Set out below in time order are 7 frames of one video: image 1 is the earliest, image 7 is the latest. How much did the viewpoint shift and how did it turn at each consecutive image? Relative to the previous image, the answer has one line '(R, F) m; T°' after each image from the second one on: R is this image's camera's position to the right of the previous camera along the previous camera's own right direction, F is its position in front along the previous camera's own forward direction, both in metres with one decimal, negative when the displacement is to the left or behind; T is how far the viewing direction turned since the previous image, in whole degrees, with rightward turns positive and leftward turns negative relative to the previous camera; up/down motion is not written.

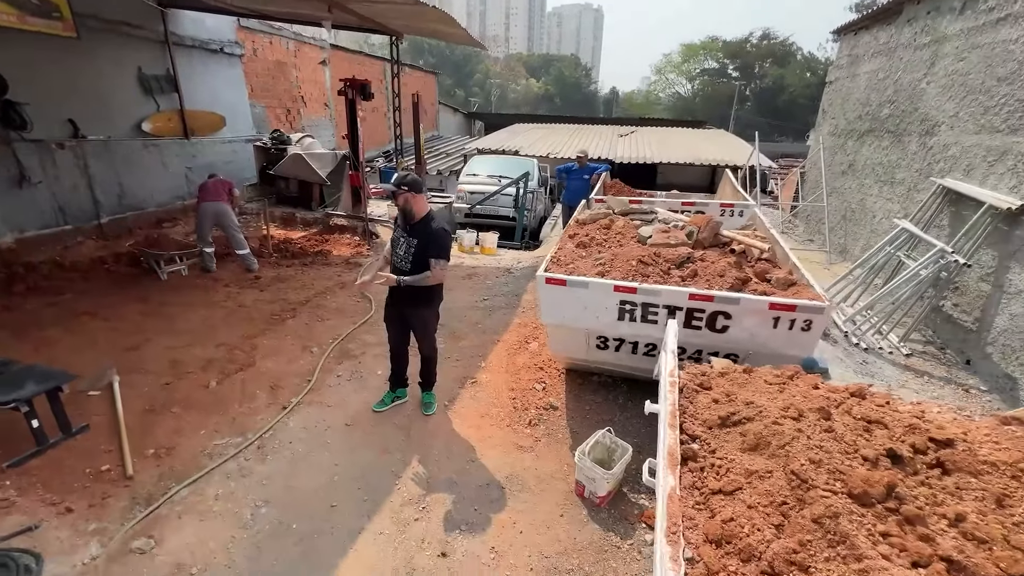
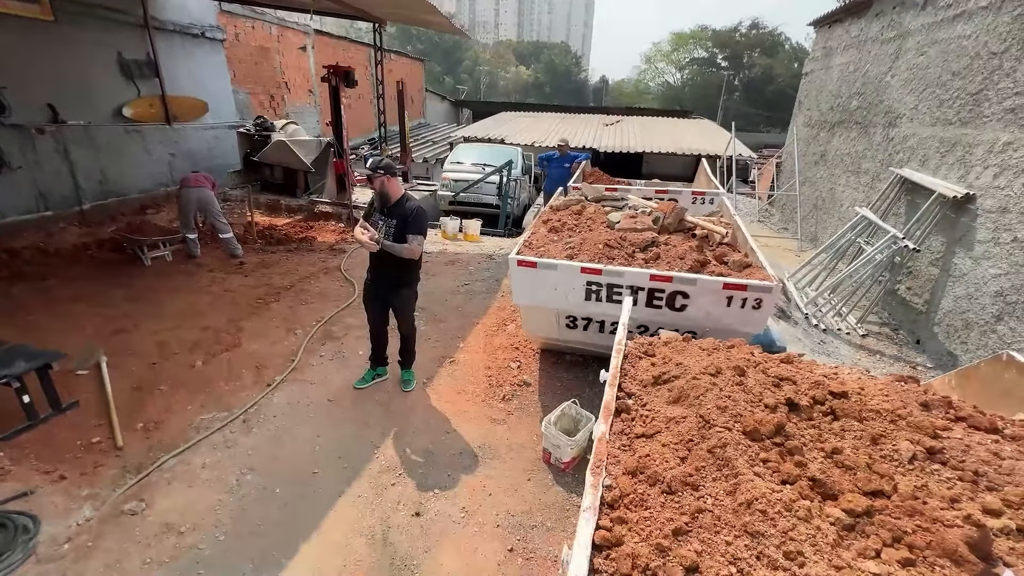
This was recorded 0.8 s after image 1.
(+0.1, -0.2) m; +1°
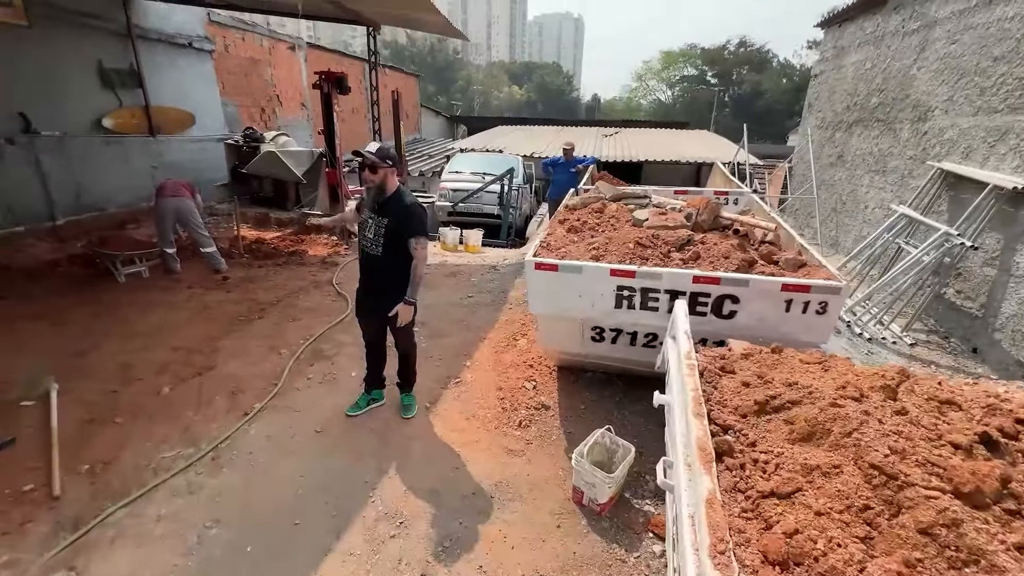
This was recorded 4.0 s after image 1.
(-0.2, +0.5) m; +1°
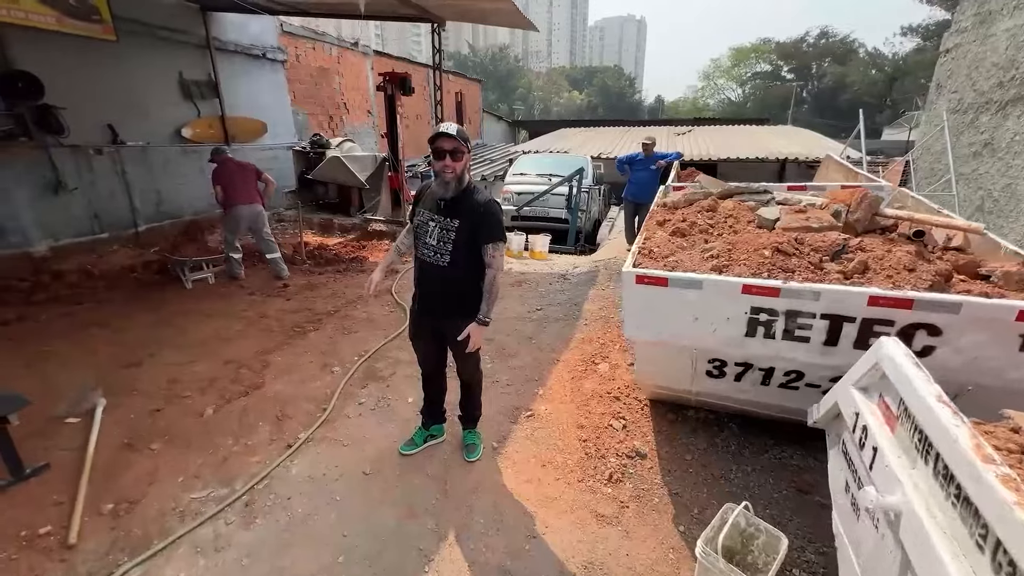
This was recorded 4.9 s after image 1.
(-0.2, +0.7) m; -7°
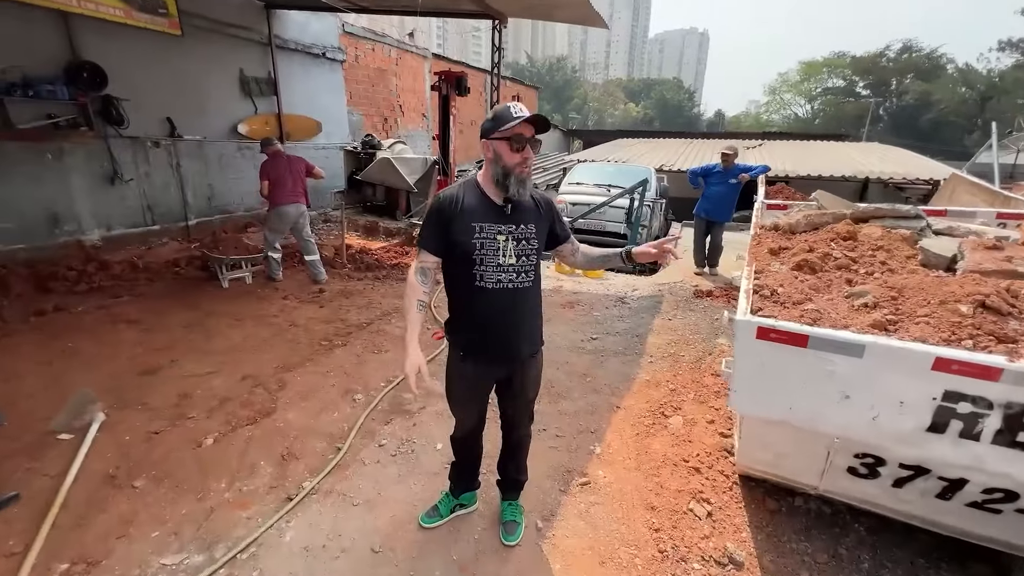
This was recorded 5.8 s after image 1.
(-0.1, +0.7) m; -5°
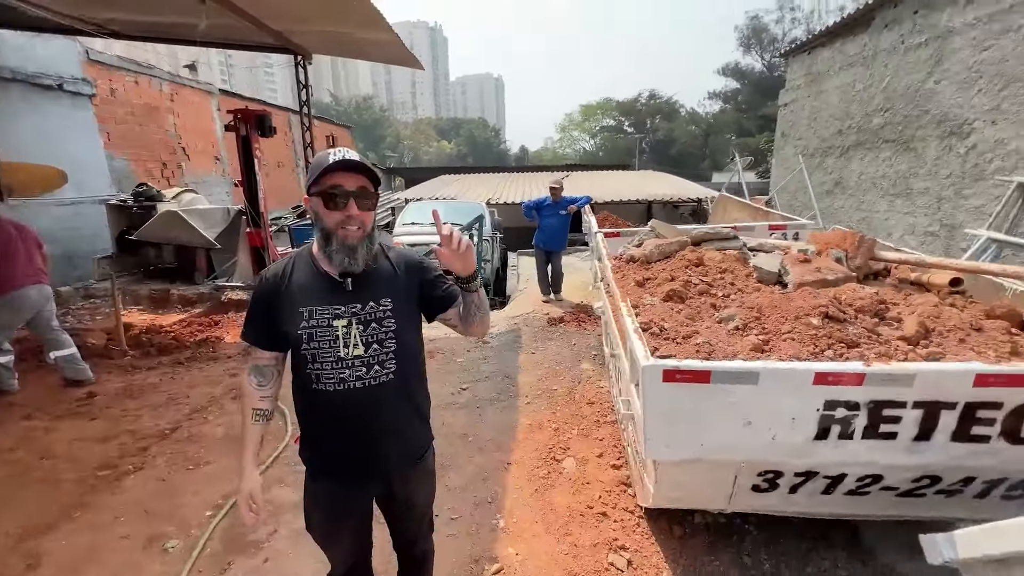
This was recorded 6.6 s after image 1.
(-0.1, +0.3) m; +21°
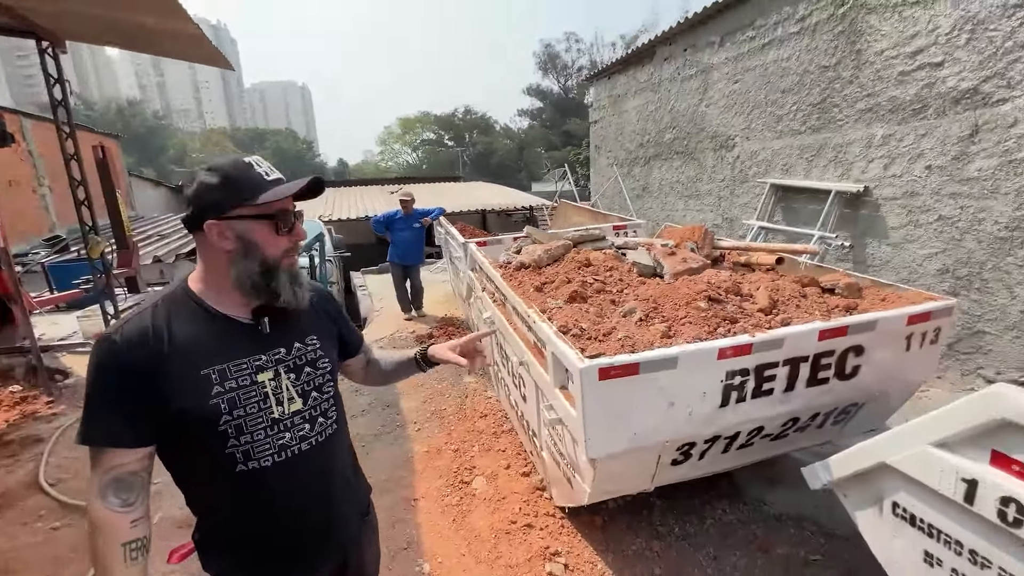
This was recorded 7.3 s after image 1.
(-0.3, +0.2) m; +21°
